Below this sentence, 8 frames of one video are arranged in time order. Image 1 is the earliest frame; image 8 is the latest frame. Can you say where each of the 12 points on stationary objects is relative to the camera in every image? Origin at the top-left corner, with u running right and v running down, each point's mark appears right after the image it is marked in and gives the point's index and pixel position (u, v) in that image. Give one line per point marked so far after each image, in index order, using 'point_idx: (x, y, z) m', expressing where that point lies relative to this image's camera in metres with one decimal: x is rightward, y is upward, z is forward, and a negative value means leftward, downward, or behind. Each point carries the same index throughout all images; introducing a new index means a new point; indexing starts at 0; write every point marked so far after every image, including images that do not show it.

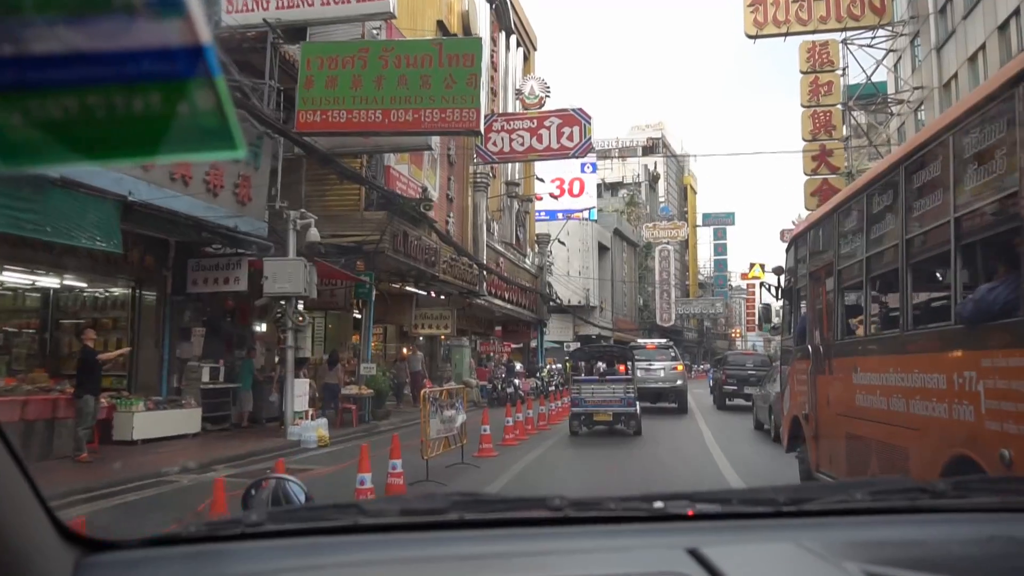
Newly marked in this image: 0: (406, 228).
0: (-2.4, +1.3, +18.3) m
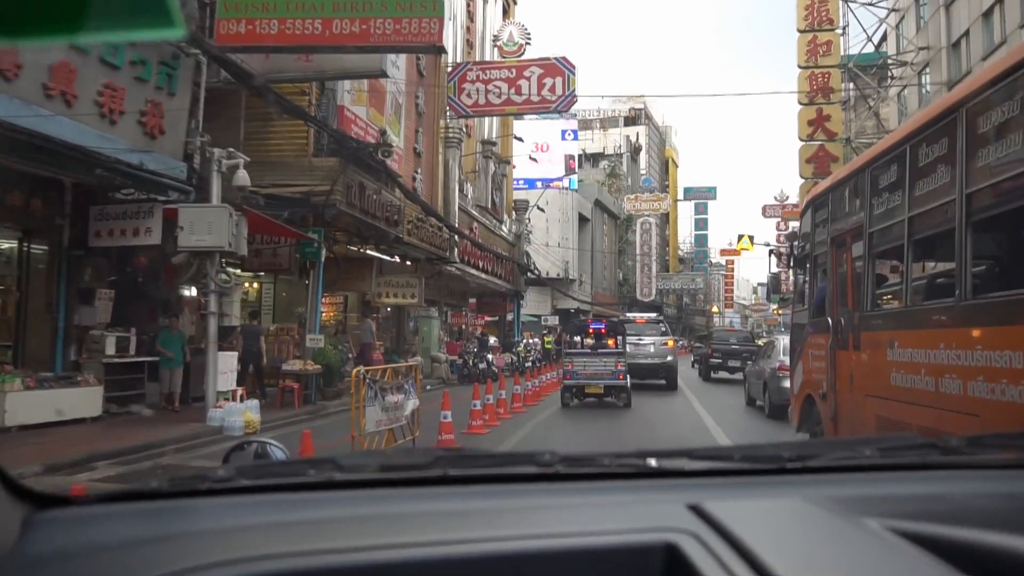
0: (-2.9, +2.1, +15.8) m
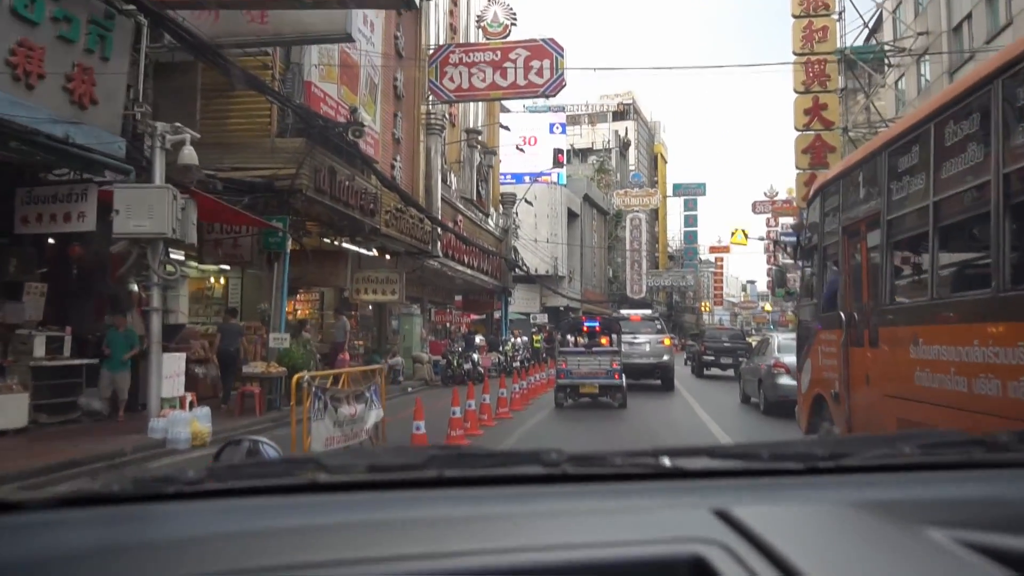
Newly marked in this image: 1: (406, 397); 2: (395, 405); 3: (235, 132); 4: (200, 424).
0: (-3.2, +2.2, +14.5) m
1: (-2.5, -2.5, +19.0) m
2: (-2.6, -2.5, +17.4) m
3: (-4.6, +2.6, +13.4) m
4: (-3.8, -1.6, +9.9) m
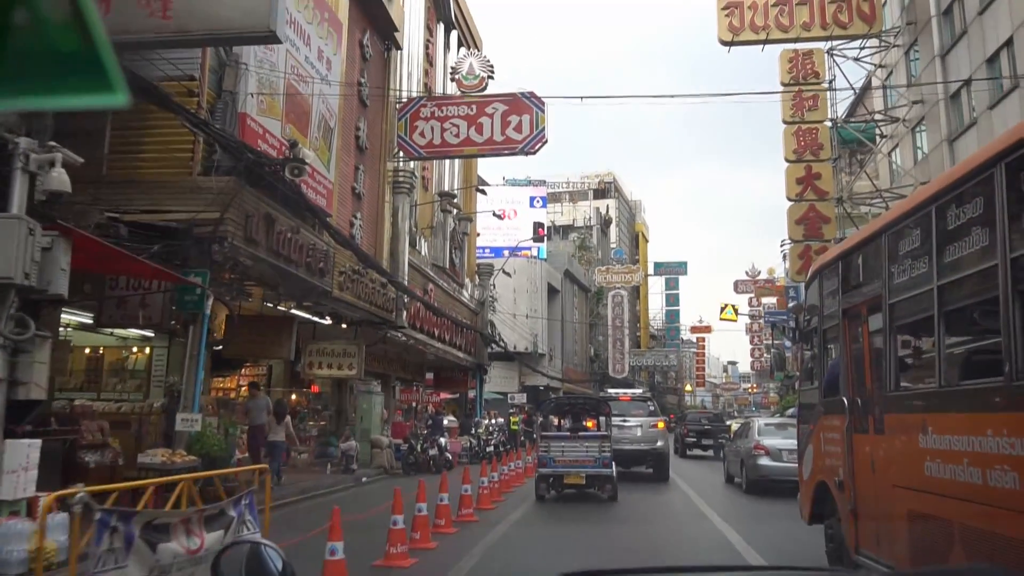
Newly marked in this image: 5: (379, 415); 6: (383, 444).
0: (-3.6, +1.2, +12.2) m
1: (-3.1, -4.0, +16.3) m
2: (-3.1, -3.8, +14.8) m
3: (-5.0, +1.6, +11.2) m
4: (-4.1, -2.2, +7.3) m
5: (-3.3, -3.1, +19.7) m
6: (-3.0, -3.7, +19.1) m
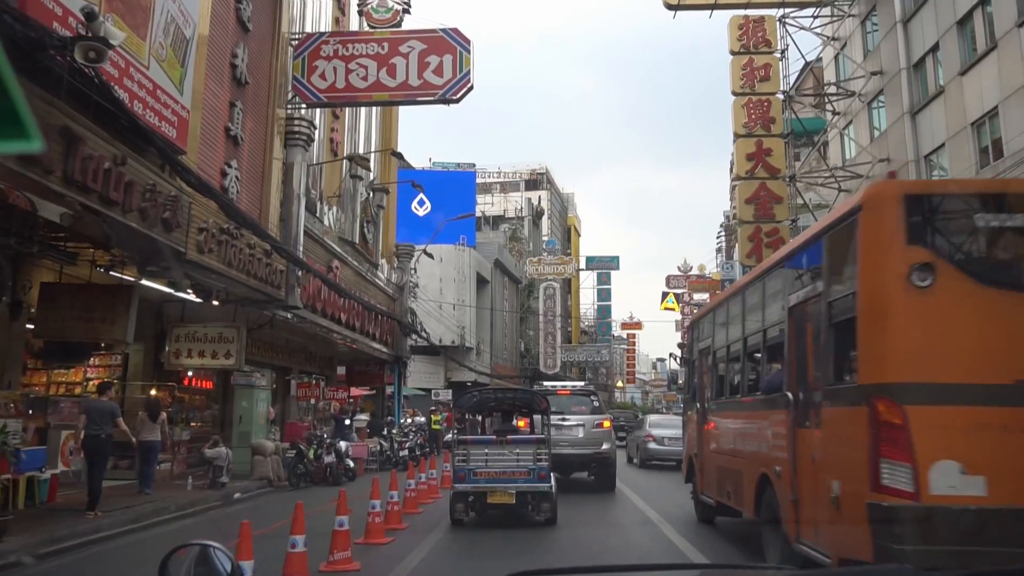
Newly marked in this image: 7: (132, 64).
0: (-4.6, +1.7, +8.7) m
1: (-4.5, -3.4, +12.7) m
2: (-4.4, -3.3, +11.2) m
3: (-5.9, +2.2, +7.5) m
4: (-4.7, -1.7, +3.7) m
5: (-5.0, -2.5, +16.1) m
6: (-4.7, -3.1, +15.5) m
7: (-4.6, +2.7, +9.8) m
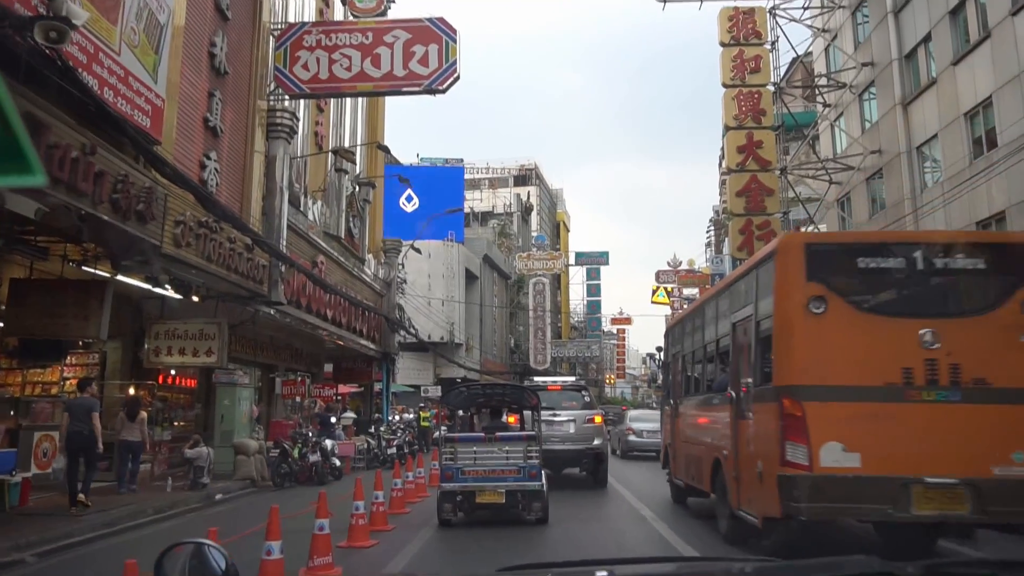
0: (-4.8, +1.8, +8.3) m
1: (-4.6, -3.4, +12.4) m
2: (-4.5, -3.2, +10.8) m
3: (-6.0, +2.2, +7.1) m
4: (-4.8, -1.6, +3.3) m
5: (-5.2, -2.4, +15.8) m
6: (-4.9, -3.0, +15.1) m
7: (-4.7, +2.7, +9.3) m
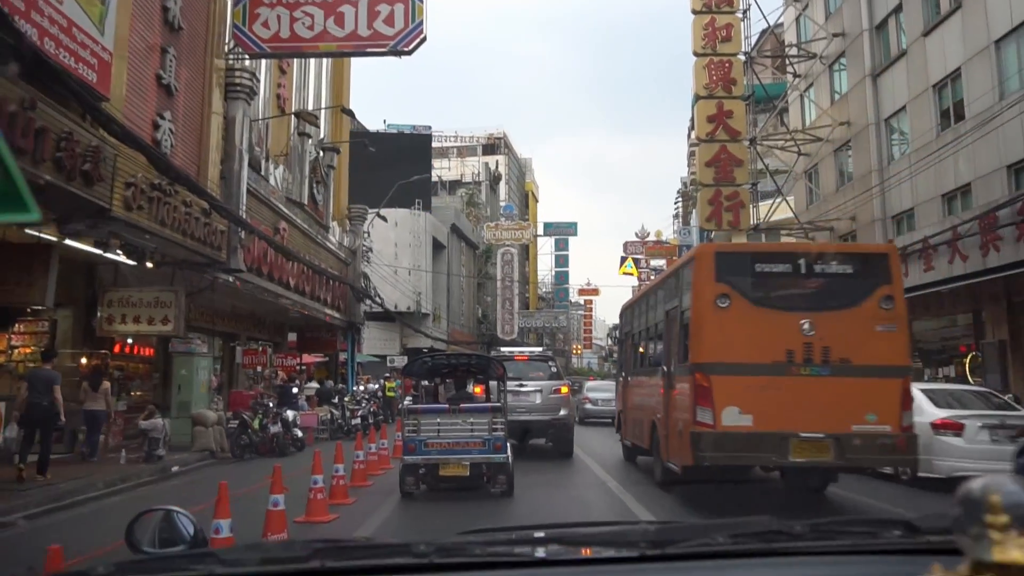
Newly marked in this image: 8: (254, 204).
0: (-5.1, +2.1, +7.7) m
1: (-5.2, -2.9, +12.0) m
2: (-5.0, -2.8, +10.5) m
3: (-6.3, +2.6, +6.5) m
4: (-4.9, -1.5, +2.9) m
5: (-5.8, -1.8, +15.3) m
6: (-5.5, -2.4, +14.7) m
7: (-5.1, +3.1, +8.8) m
8: (-5.7, +1.8, +18.1) m
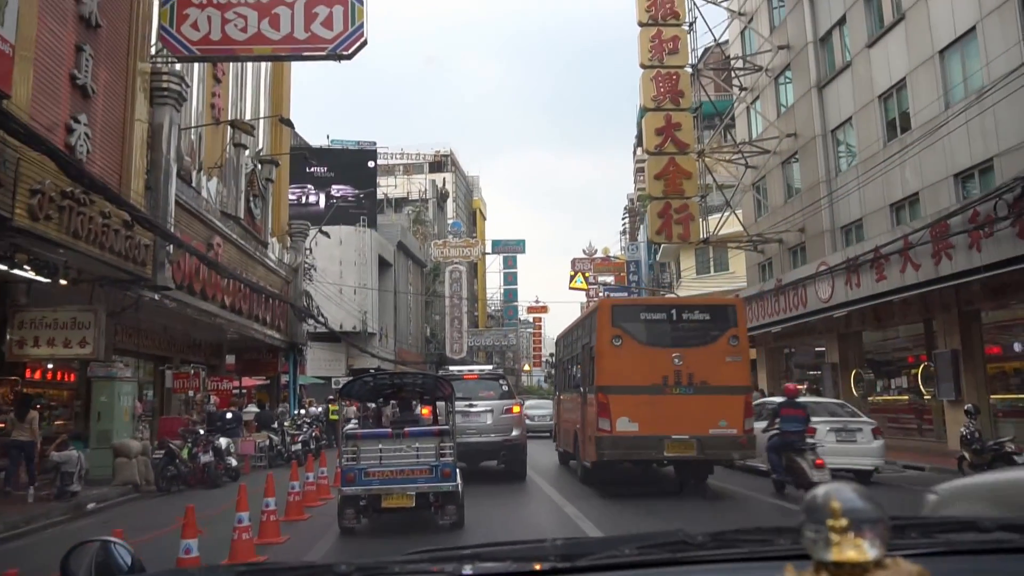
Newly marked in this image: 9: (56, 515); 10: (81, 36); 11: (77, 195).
0: (-5.5, +2.0, +6.7) m
1: (-5.8, -3.1, +10.8) m
2: (-5.5, -3.0, +9.3) m
3: (-6.7, +2.4, +5.4) m
4: (-5.0, -1.5, +1.8) m
5: (-6.7, -2.1, +14.2) m
6: (-6.3, -2.7, +13.6) m
7: (-5.6, +3.0, +7.8) m
8: (-6.8, +1.4, +17.0) m
9: (-6.1, -3.0, +10.9) m
10: (-6.5, +3.8, +12.3) m
11: (-6.0, +1.2, +11.3) m
